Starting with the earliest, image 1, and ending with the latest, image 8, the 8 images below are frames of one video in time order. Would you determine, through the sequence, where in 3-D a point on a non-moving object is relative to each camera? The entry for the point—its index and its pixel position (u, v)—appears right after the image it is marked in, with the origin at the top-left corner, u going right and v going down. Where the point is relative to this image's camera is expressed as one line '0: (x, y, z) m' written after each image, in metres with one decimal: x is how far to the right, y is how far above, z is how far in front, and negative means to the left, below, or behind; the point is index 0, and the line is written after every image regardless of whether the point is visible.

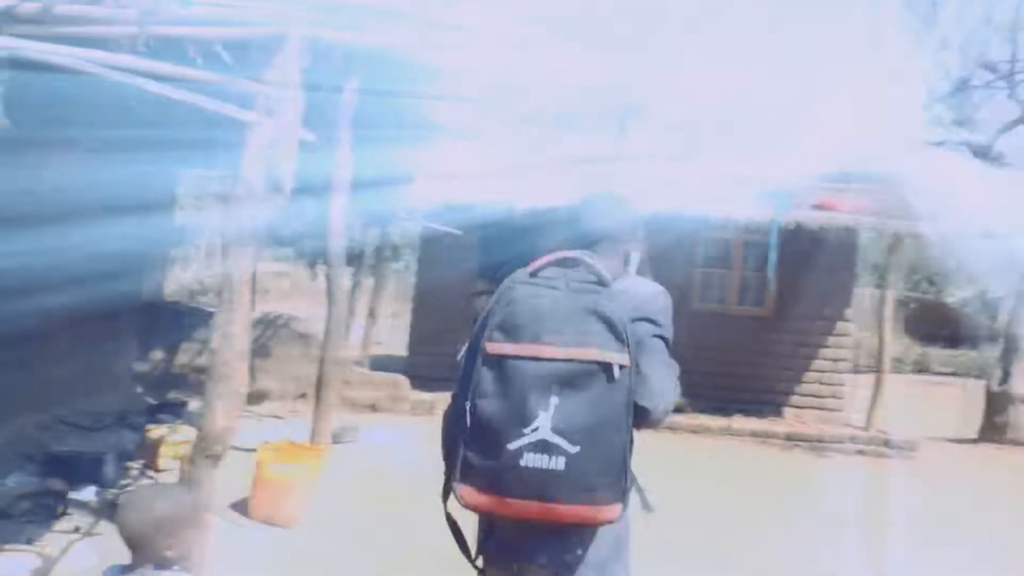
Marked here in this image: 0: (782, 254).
0: (+3.9, +0.5, +12.3) m
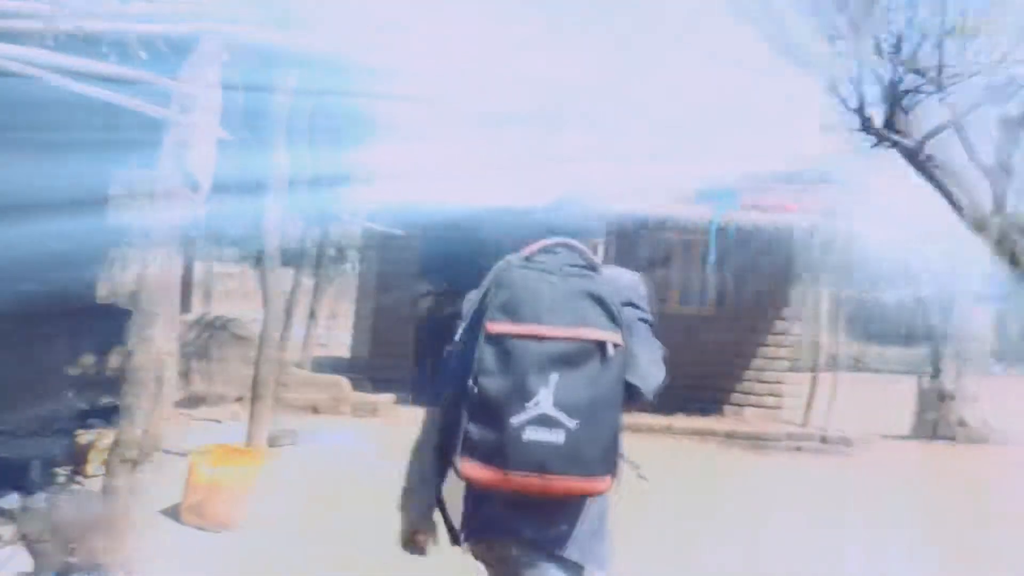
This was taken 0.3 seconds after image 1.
0: (+2.8, +0.5, +12.1) m
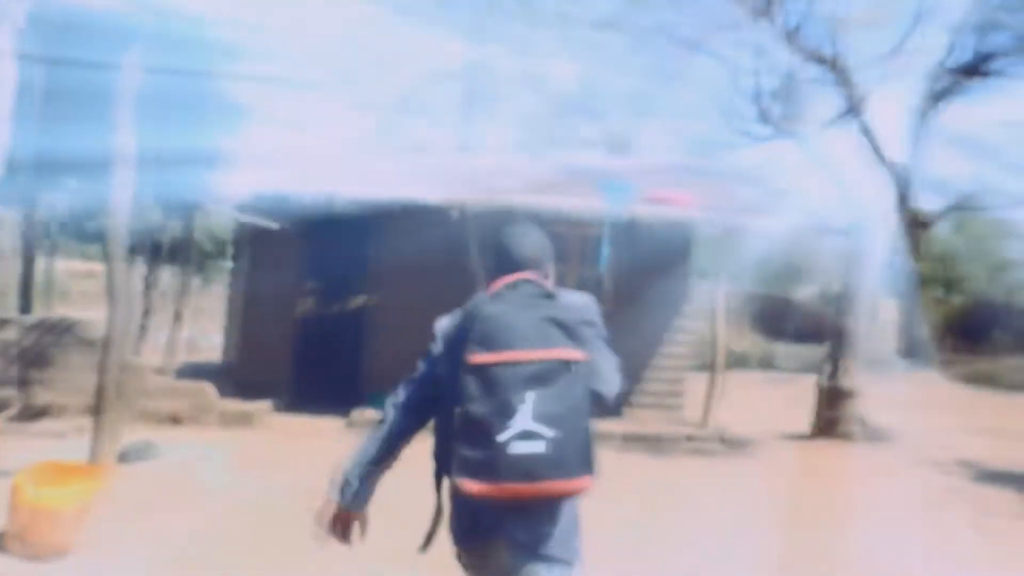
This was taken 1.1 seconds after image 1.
0: (+1.3, +0.6, +11.6) m
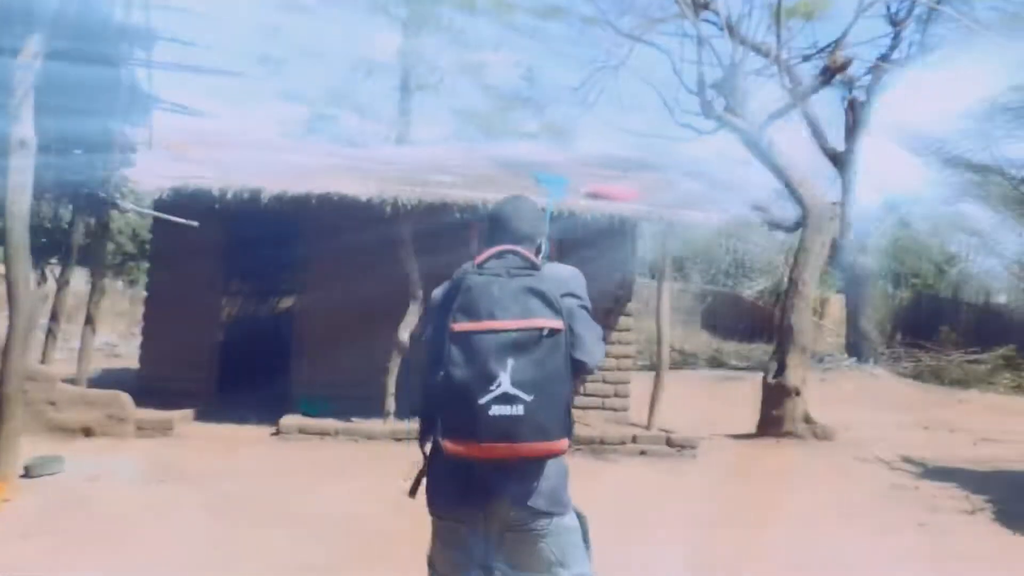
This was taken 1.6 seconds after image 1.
0: (+0.6, +0.6, +11.2) m
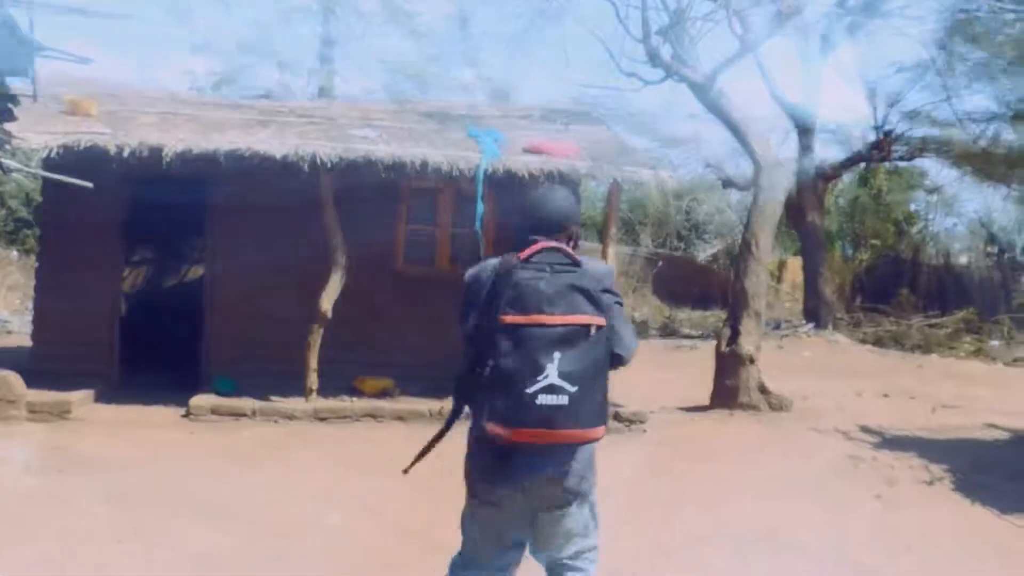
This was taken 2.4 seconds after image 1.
0: (-0.2, +1.0, +10.3) m
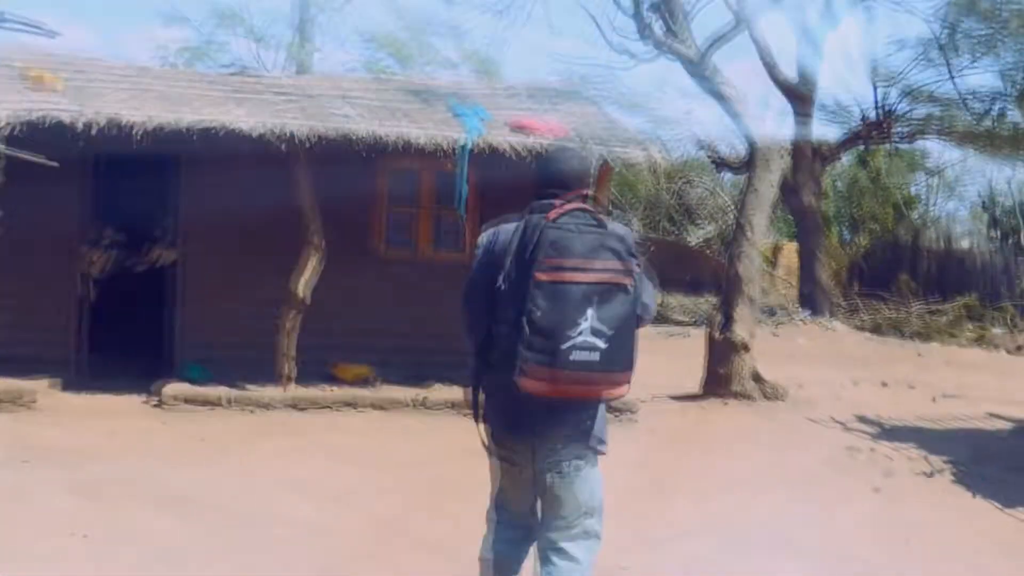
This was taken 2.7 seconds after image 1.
0: (-0.4, +1.2, +9.9) m
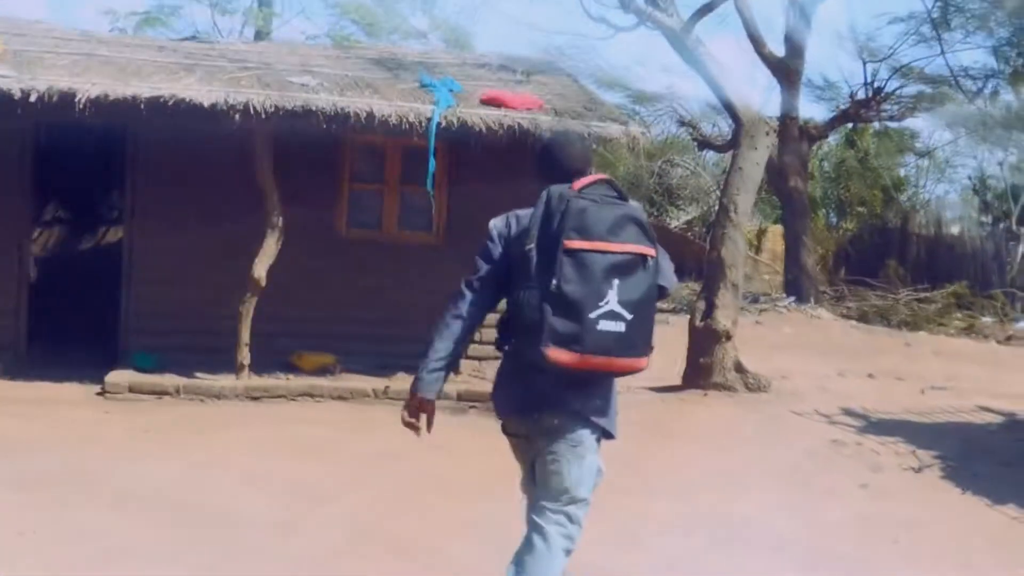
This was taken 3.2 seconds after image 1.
0: (-0.7, +1.4, +9.4) m
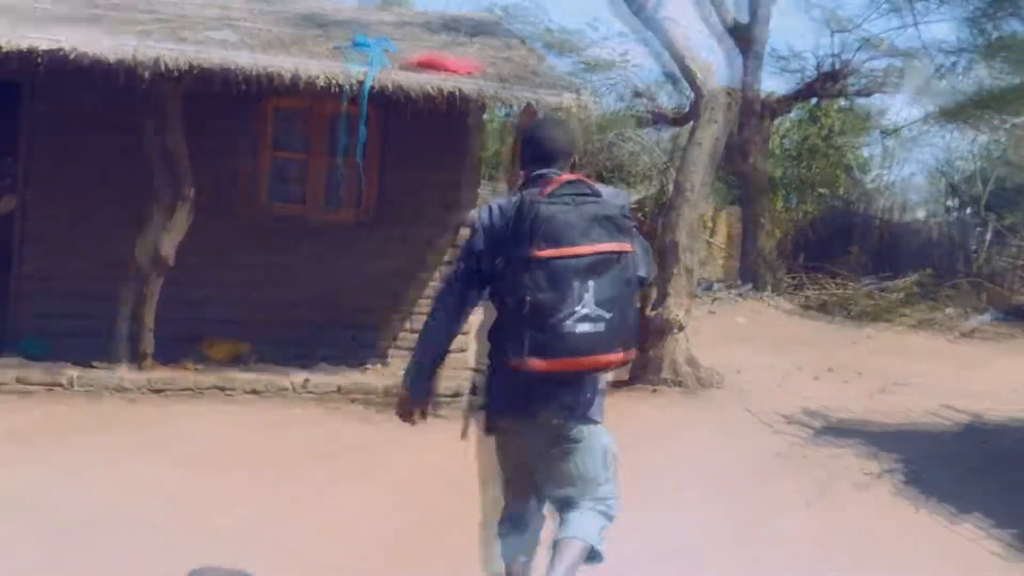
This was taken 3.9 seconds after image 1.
0: (-1.2, +1.5, +8.5) m
